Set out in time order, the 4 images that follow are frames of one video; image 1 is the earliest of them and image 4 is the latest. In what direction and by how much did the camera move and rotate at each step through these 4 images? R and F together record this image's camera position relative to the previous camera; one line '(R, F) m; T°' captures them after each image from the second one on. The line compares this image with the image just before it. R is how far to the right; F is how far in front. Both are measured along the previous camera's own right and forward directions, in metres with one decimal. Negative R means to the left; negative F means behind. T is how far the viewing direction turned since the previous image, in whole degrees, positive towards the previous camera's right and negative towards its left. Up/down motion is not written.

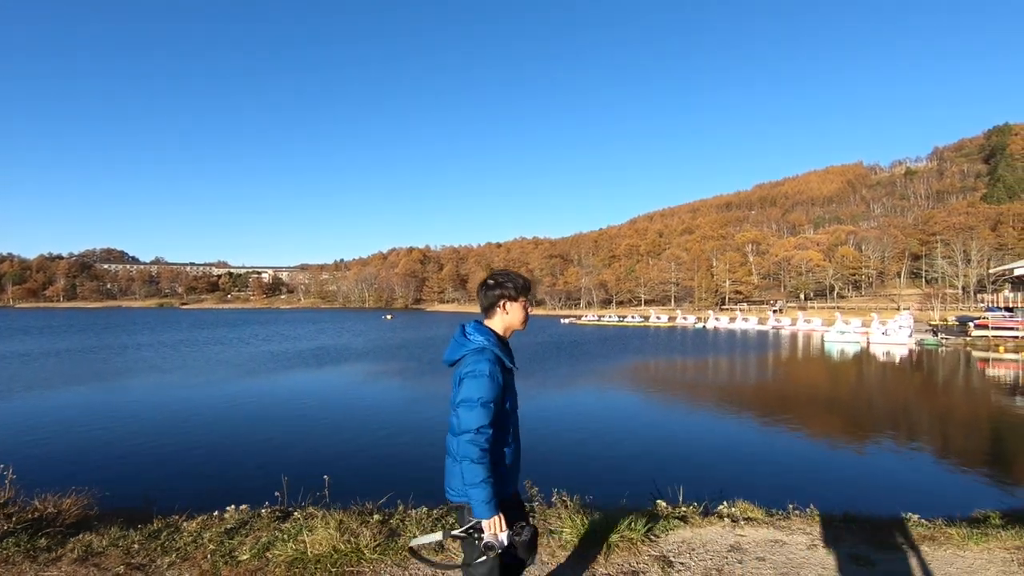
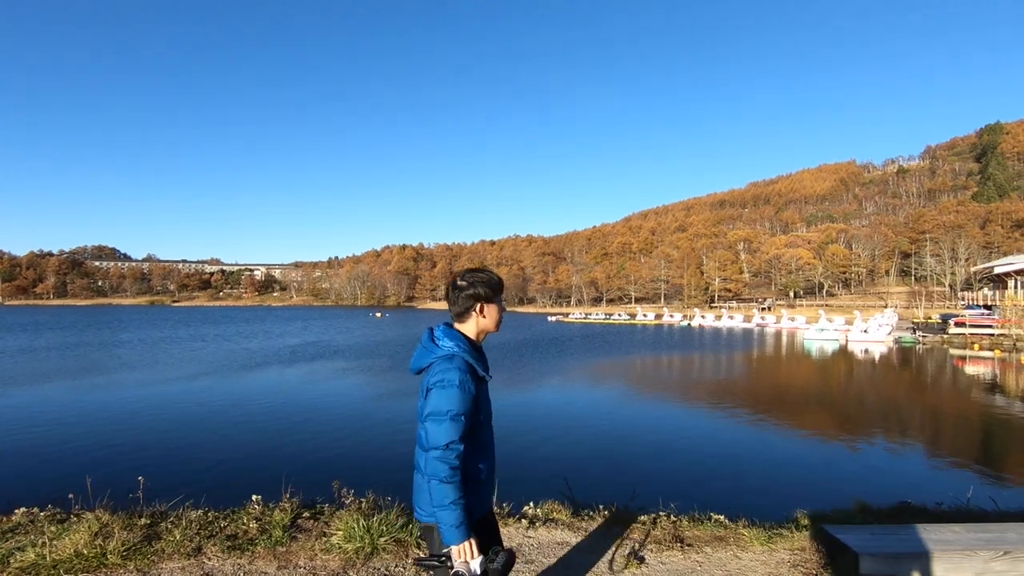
(+0.5, 0.0) m; 0°
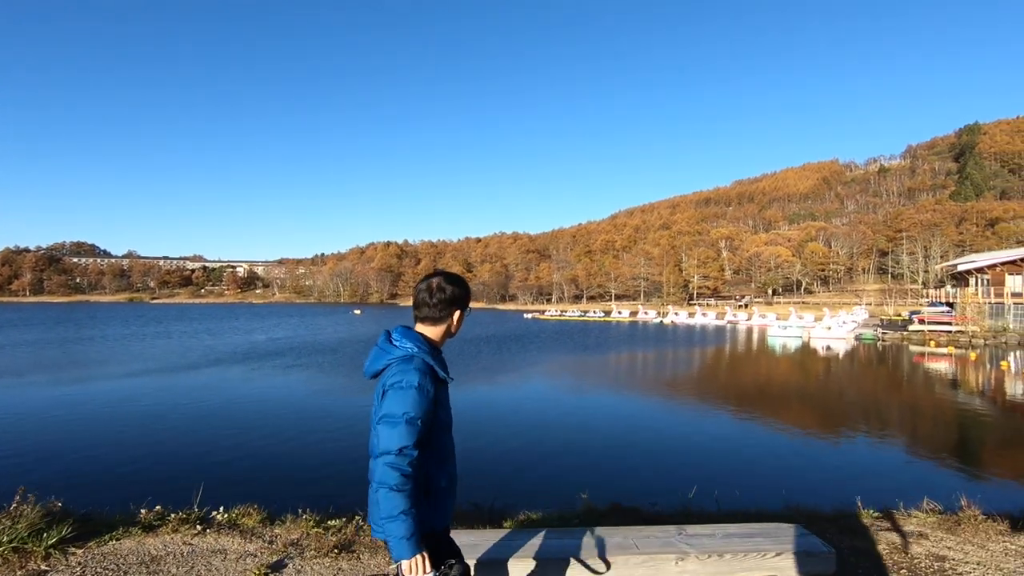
(+0.7, +0.1) m; +1°
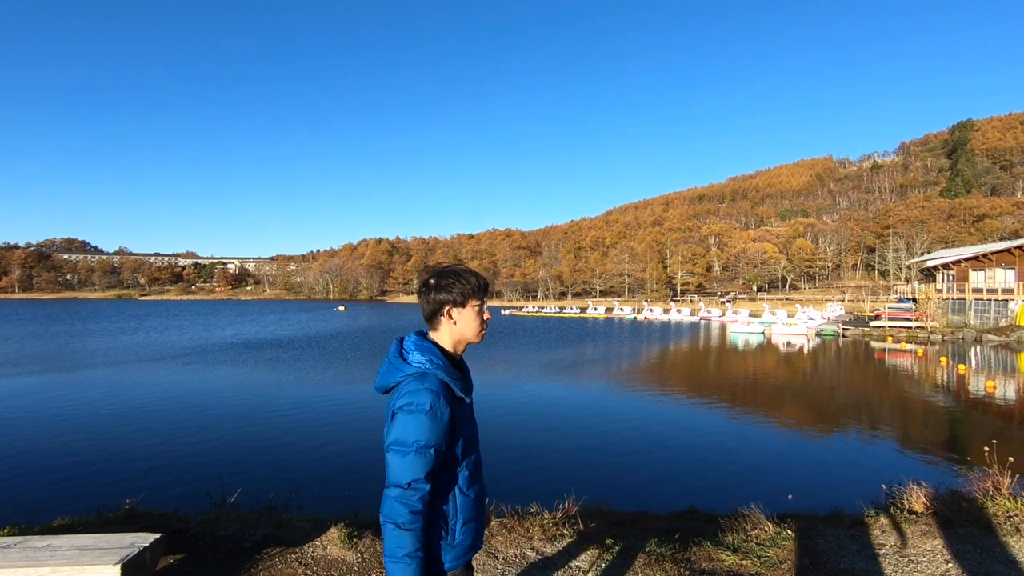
(+1.1, +0.1) m; 0°
